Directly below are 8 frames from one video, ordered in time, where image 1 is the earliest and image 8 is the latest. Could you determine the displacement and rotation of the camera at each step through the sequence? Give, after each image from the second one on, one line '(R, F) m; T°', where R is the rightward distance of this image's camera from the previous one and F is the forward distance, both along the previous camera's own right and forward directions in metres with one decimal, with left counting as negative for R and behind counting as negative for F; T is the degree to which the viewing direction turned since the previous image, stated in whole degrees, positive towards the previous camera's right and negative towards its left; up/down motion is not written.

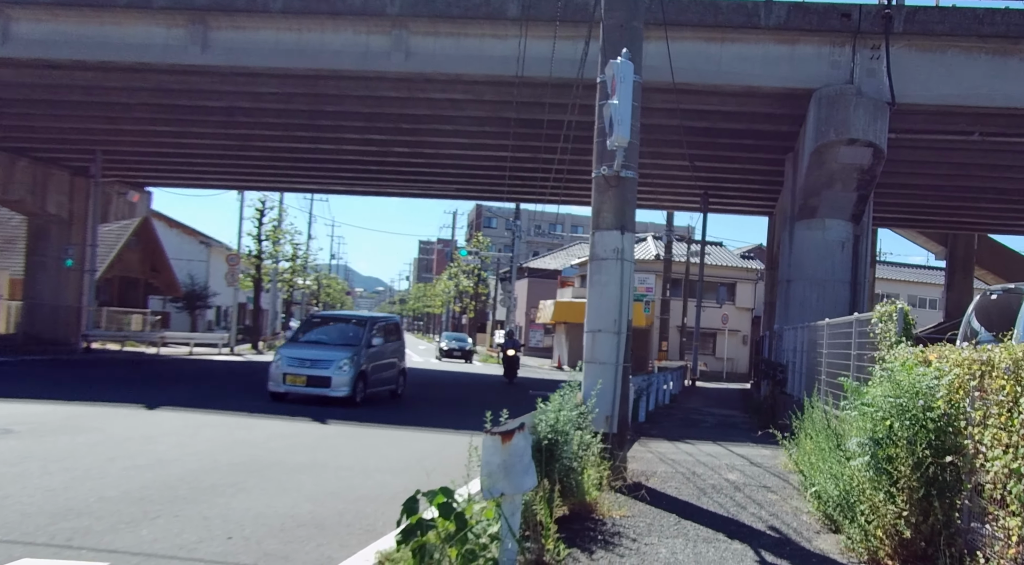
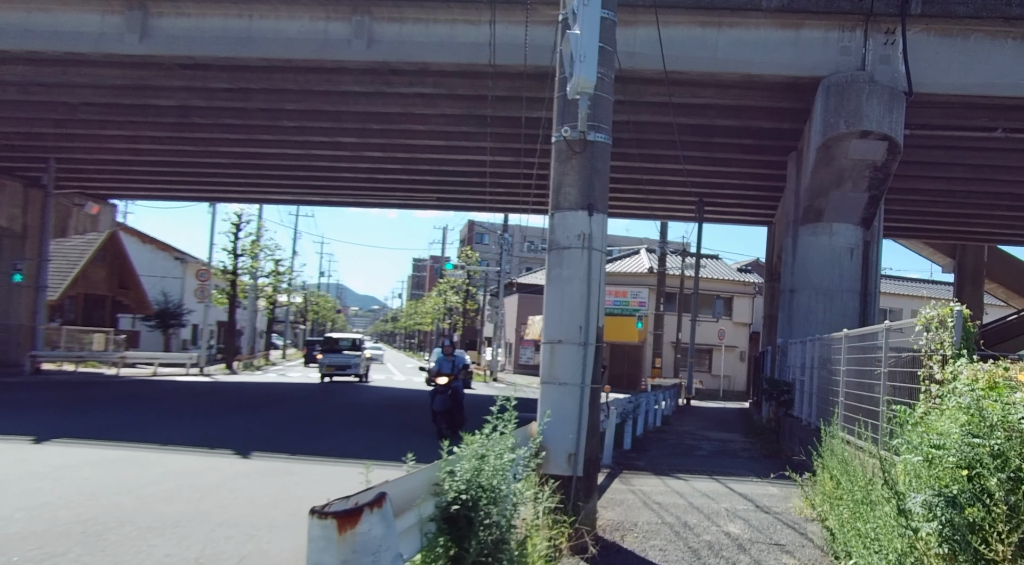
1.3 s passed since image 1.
(+0.5, +1.8) m; 0°
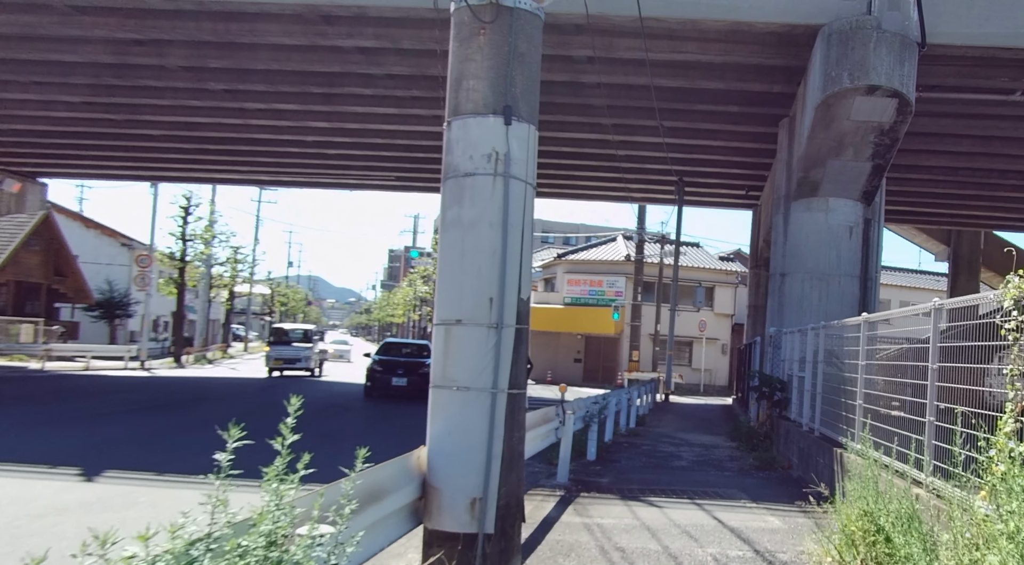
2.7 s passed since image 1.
(+0.5, +2.1) m; +1°
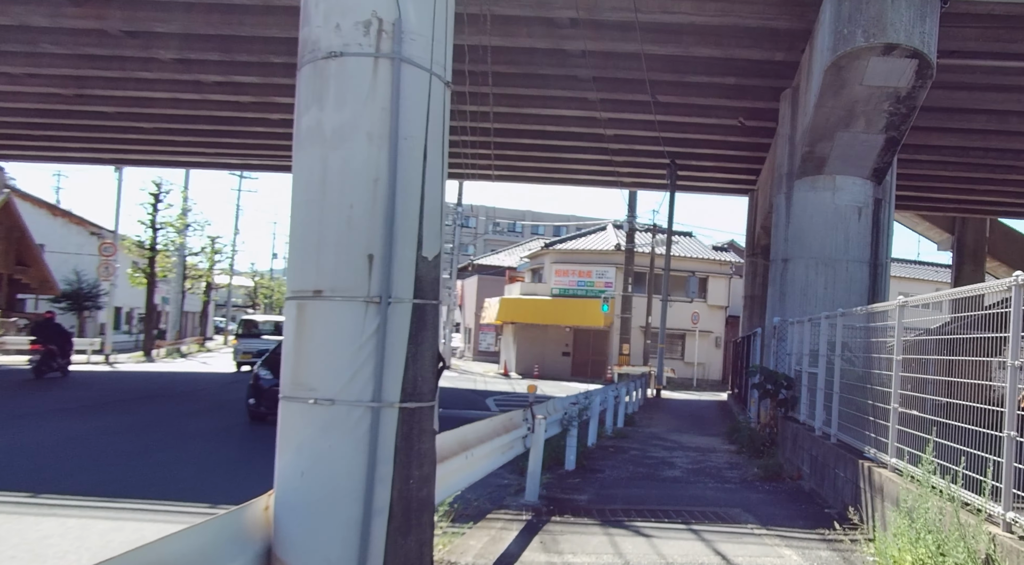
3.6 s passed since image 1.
(+0.3, +1.4) m; +1°
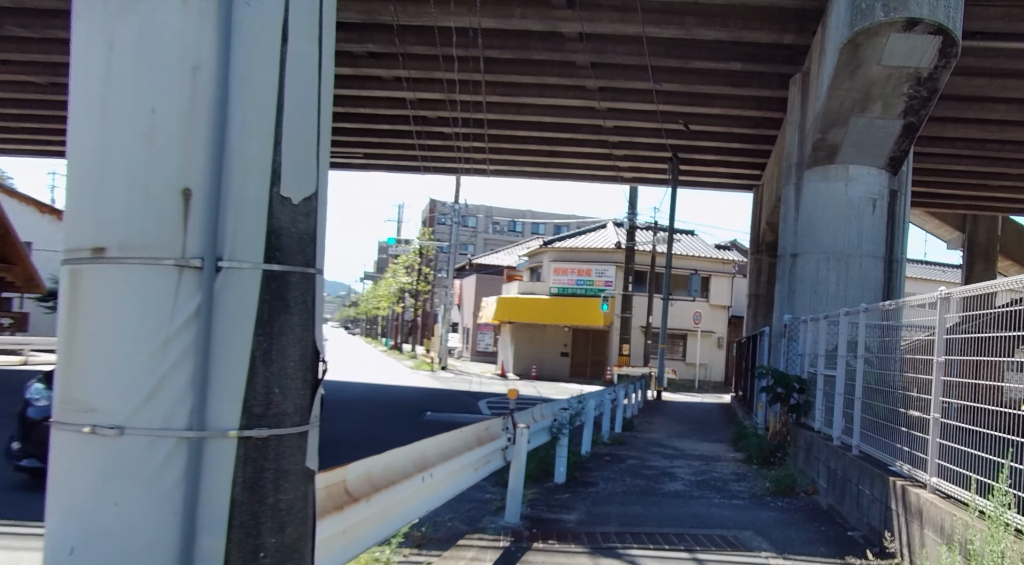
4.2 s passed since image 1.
(+0.2, +0.8) m; 0°
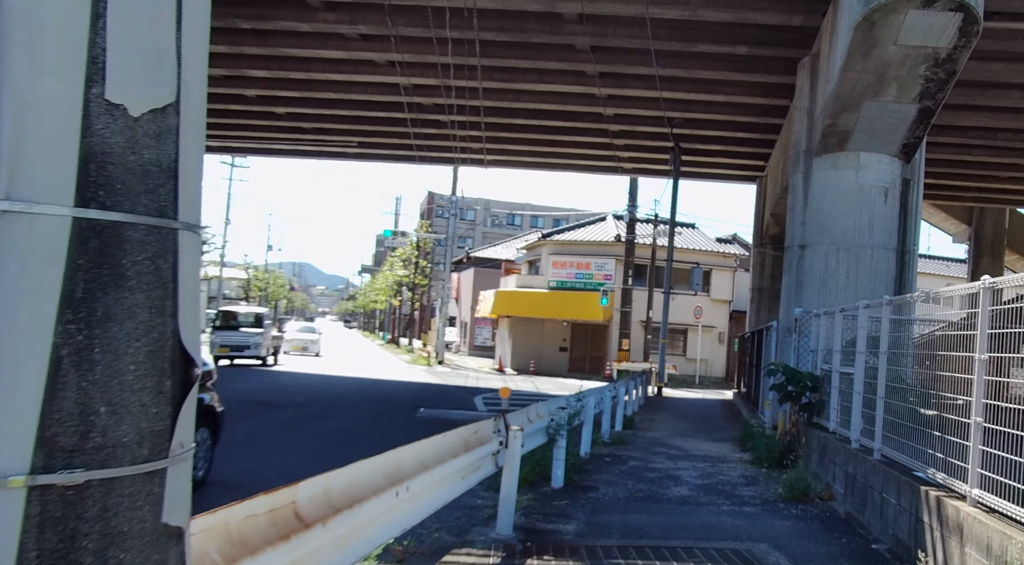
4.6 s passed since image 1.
(0.0, +0.5) m; 0°
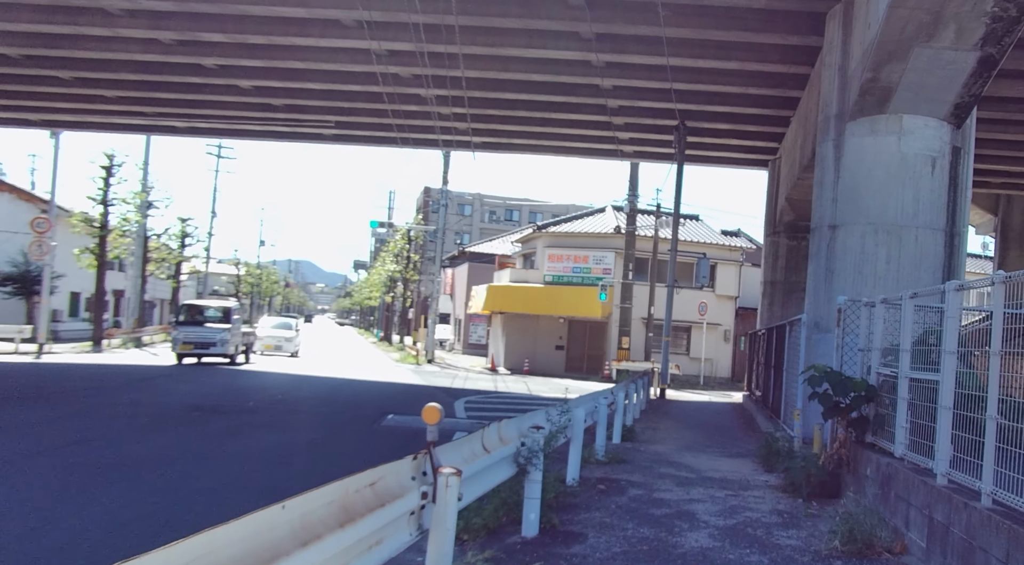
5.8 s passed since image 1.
(+0.3, +1.9) m; 0°
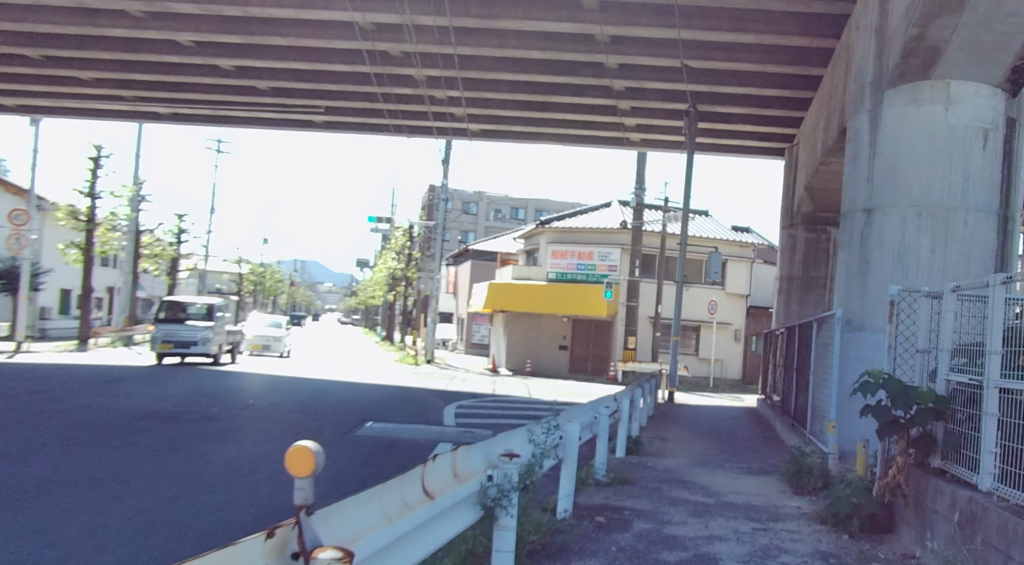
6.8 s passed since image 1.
(+0.2, +1.3) m; -1°
